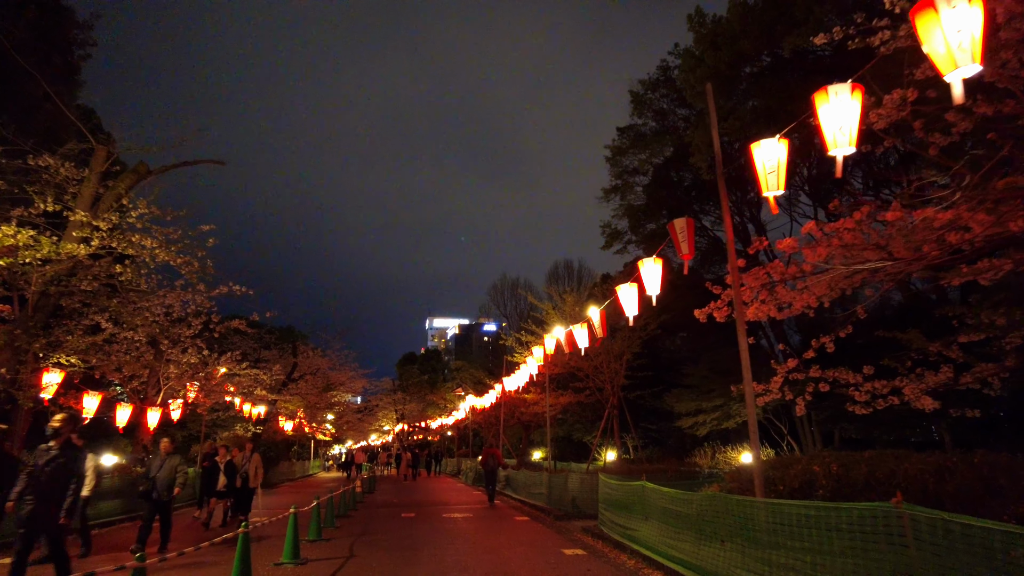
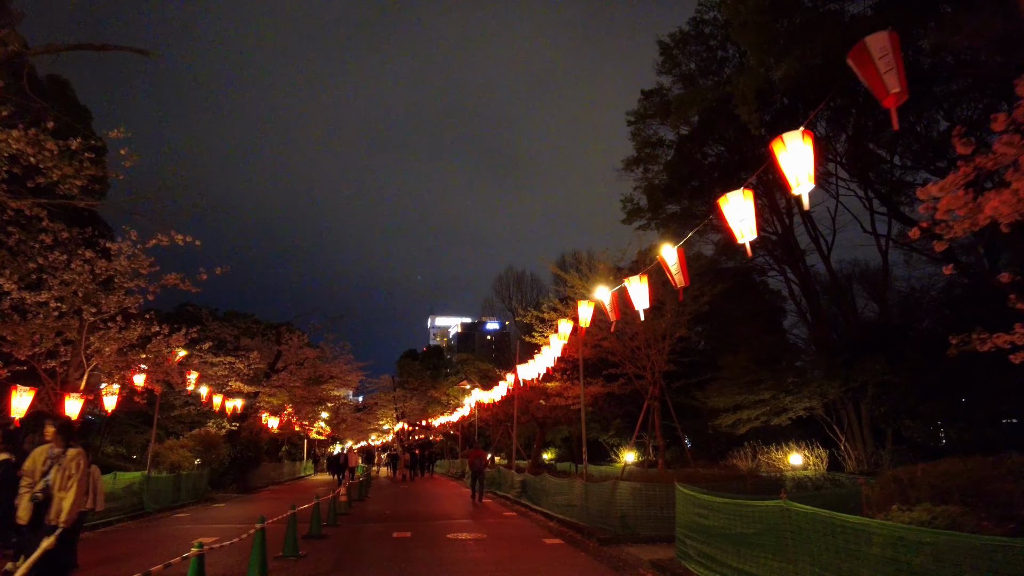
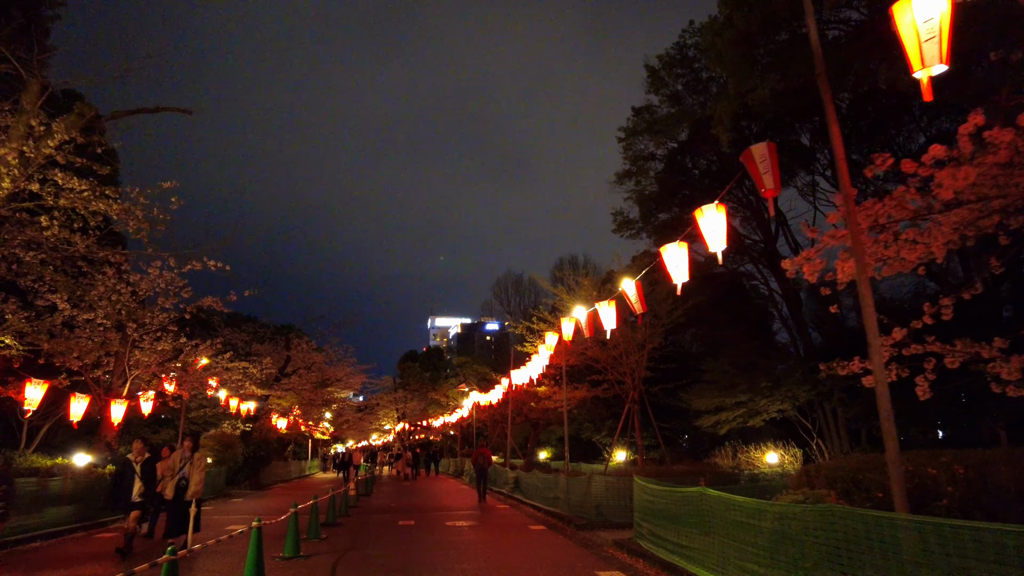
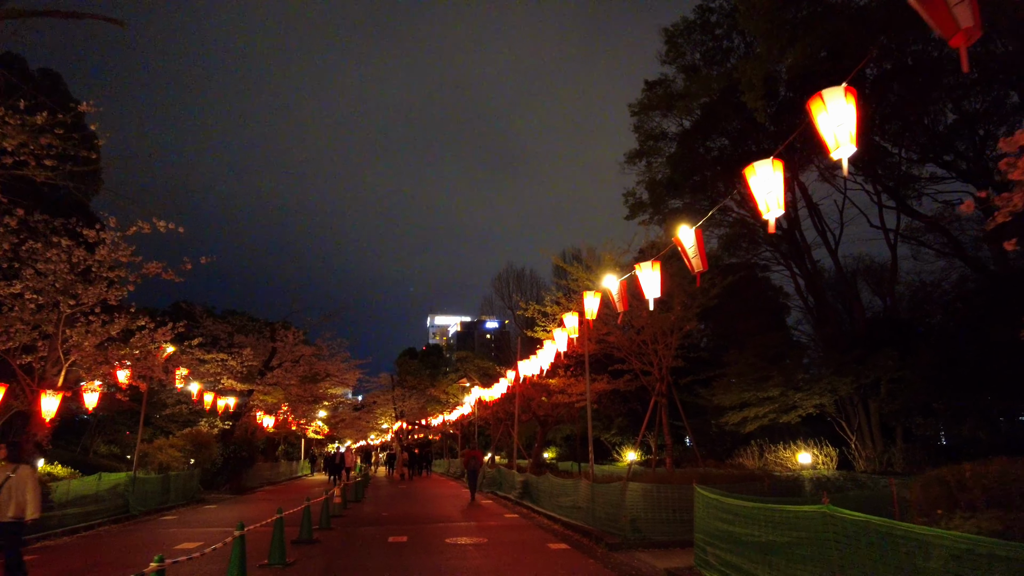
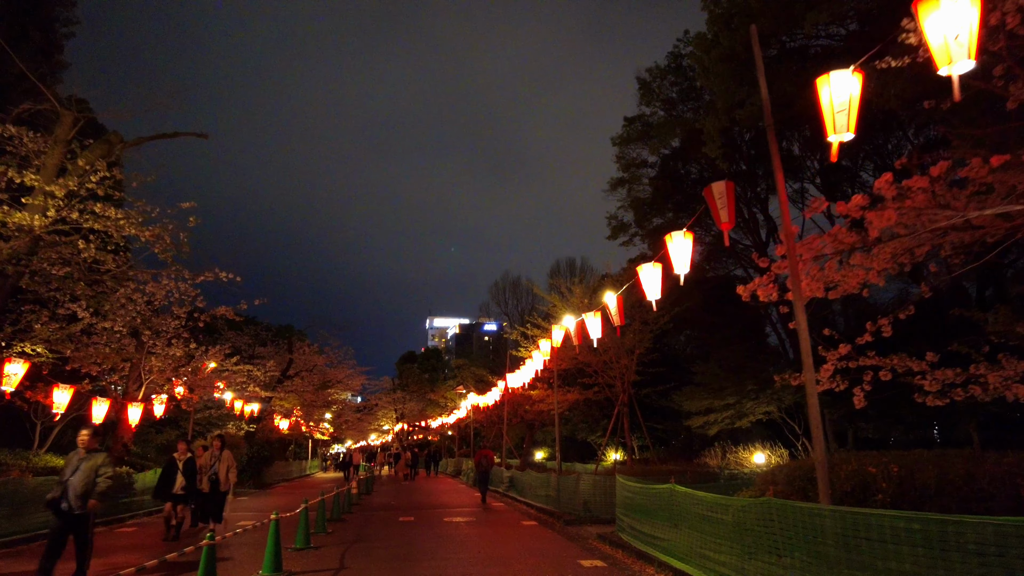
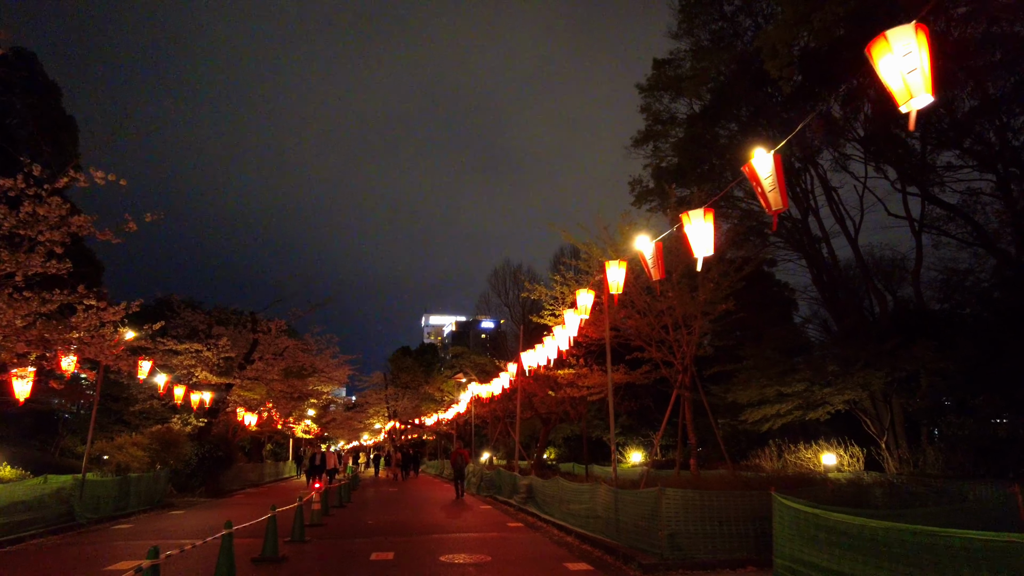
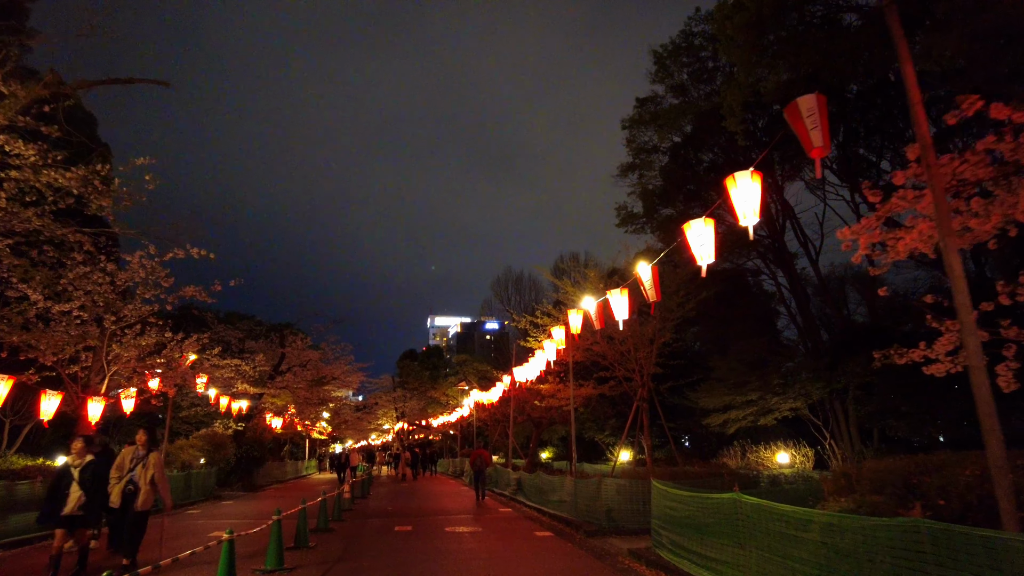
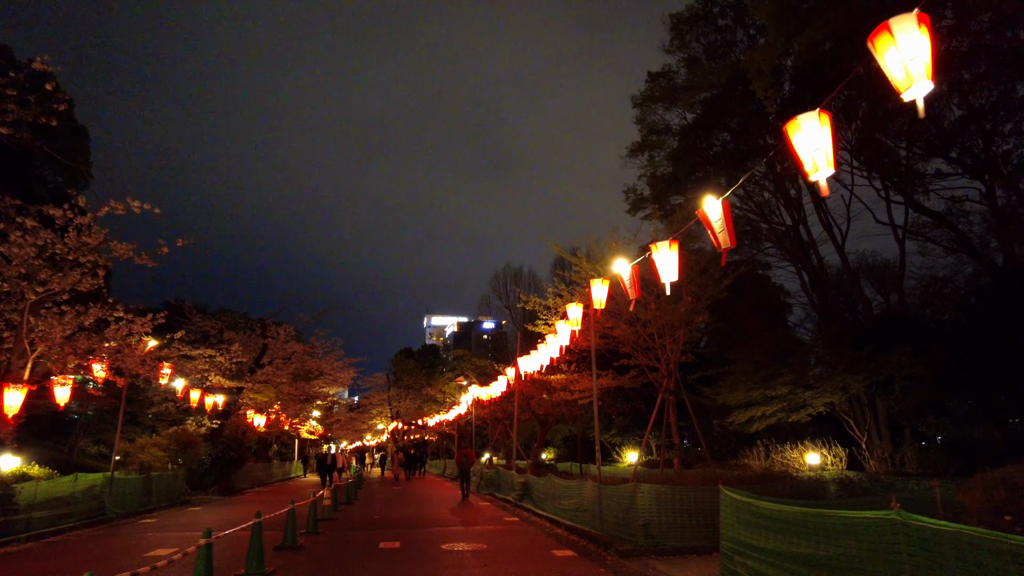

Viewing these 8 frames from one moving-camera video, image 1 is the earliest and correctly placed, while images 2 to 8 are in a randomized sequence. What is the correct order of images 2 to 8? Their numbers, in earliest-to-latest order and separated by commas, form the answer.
5, 3, 7, 2, 4, 8, 6
